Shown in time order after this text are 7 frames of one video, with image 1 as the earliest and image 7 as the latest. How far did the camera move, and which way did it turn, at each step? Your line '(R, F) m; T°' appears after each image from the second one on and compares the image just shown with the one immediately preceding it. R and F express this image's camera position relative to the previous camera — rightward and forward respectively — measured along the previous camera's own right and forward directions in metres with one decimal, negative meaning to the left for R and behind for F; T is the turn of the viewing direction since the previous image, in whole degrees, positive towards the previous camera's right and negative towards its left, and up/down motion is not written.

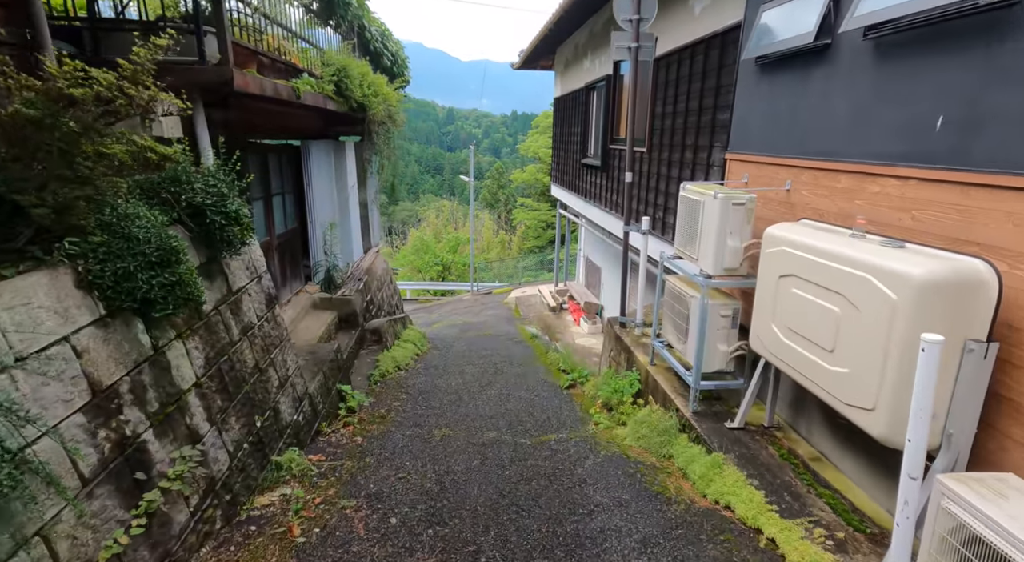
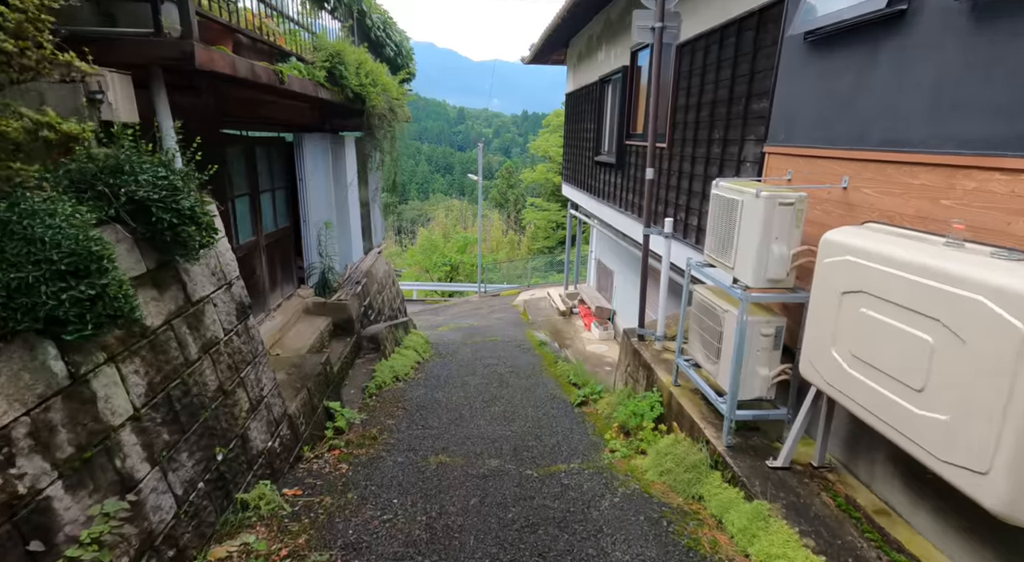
(0.0, +0.5) m; -1°
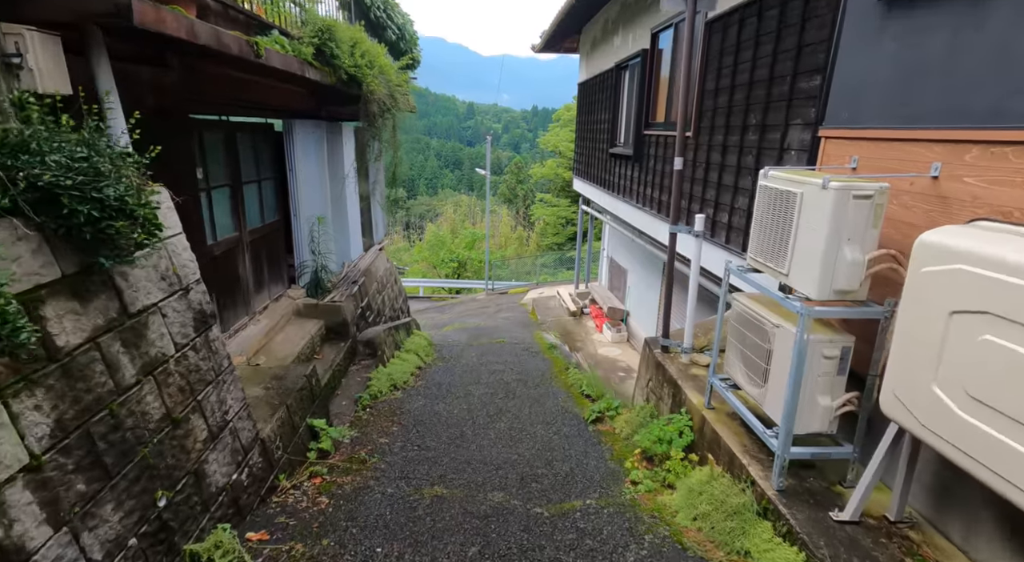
(0.0, +0.6) m; -1°
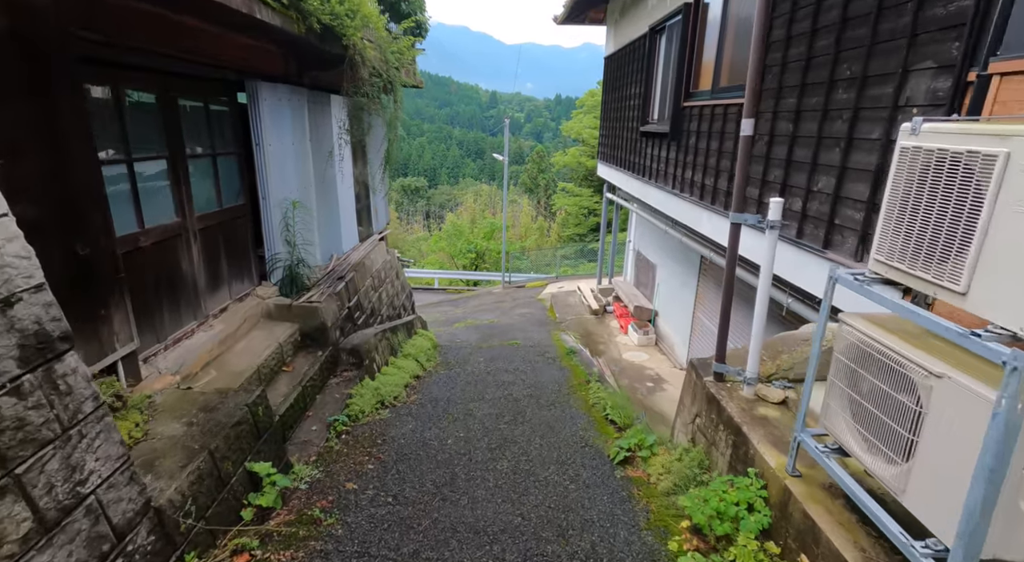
(+0.1, +1.1) m; -2°
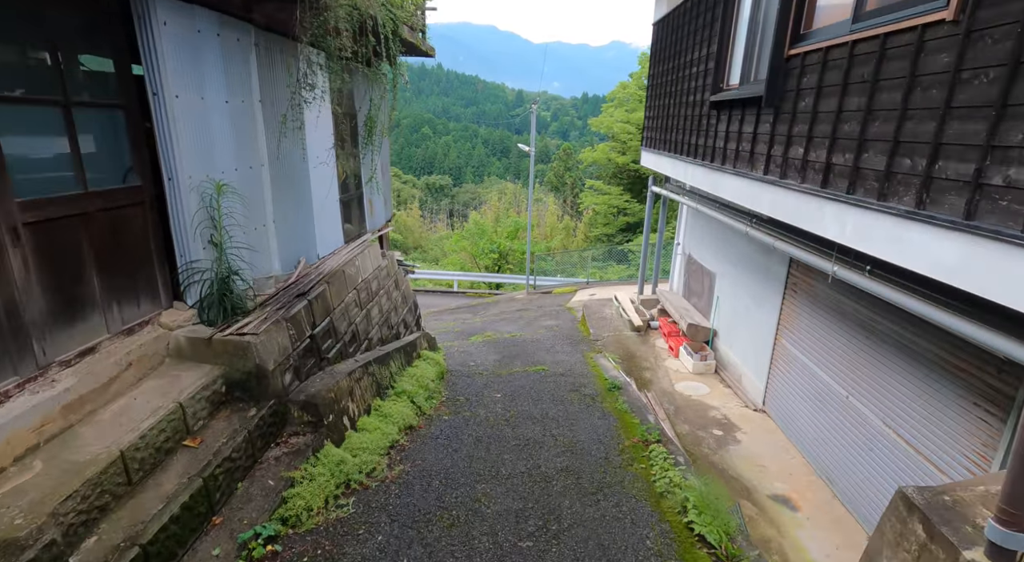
(0.0, +1.8) m; -2°
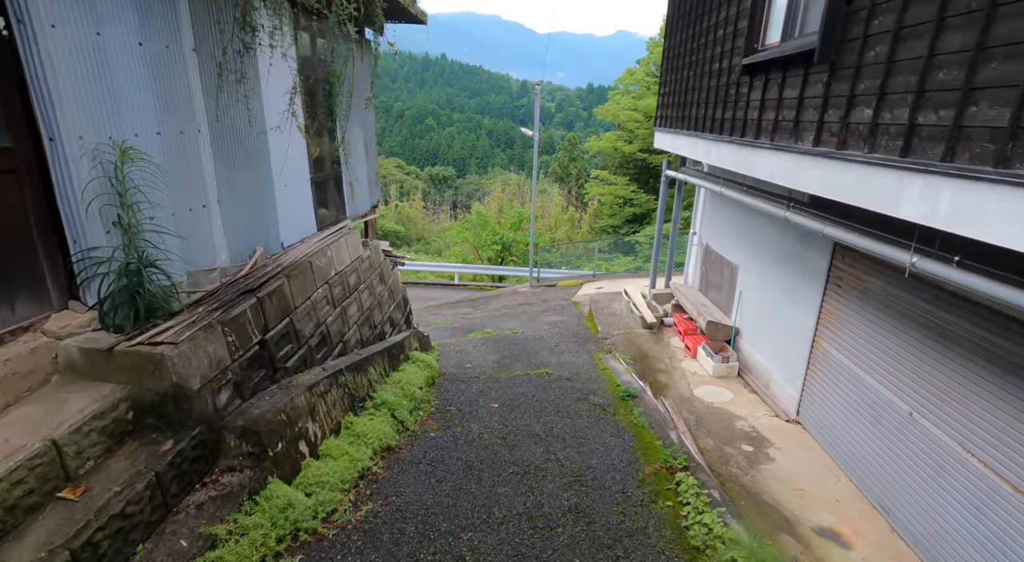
(0.0, +0.8) m; 0°
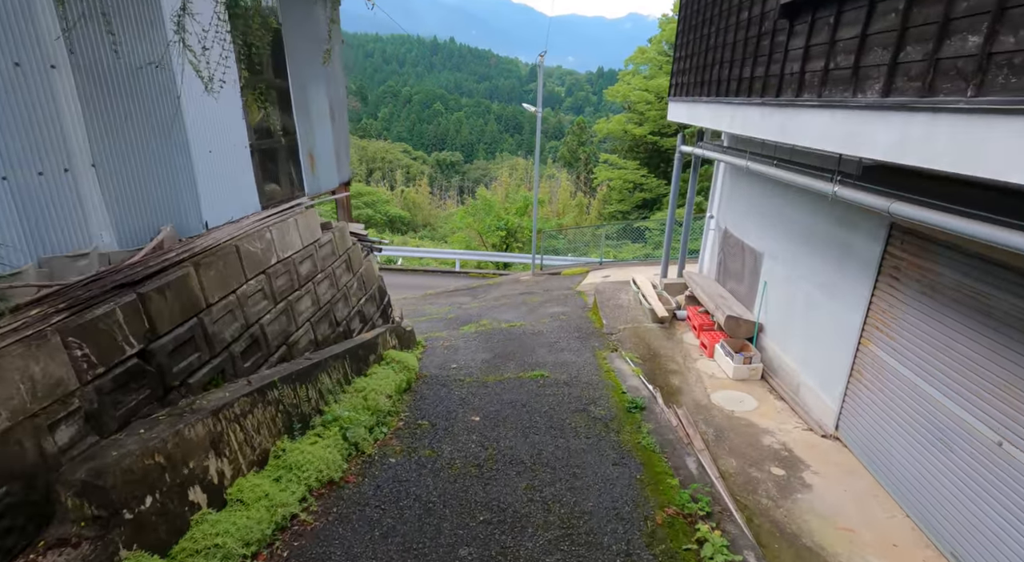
(+0.2, +0.9) m; -1°
